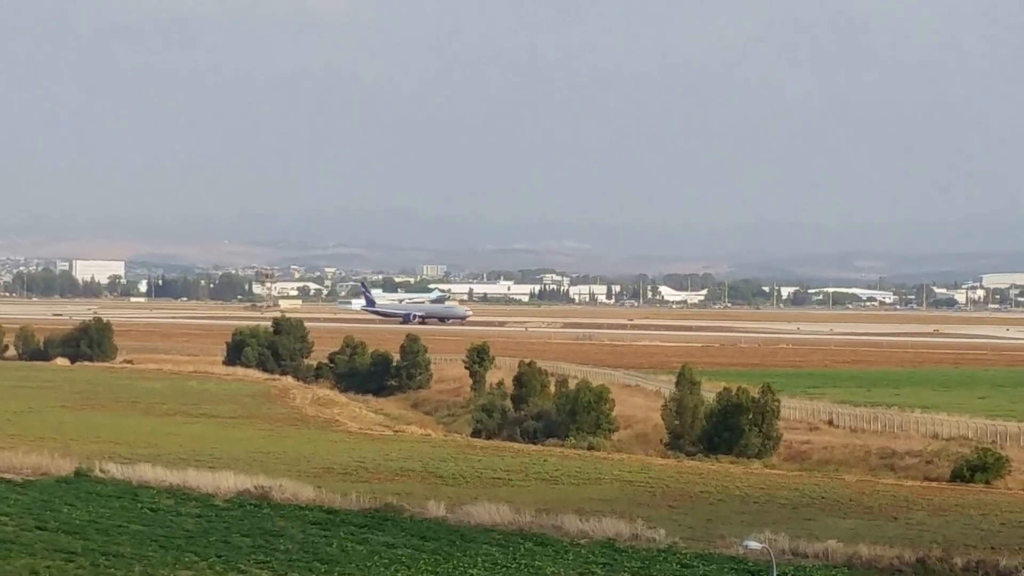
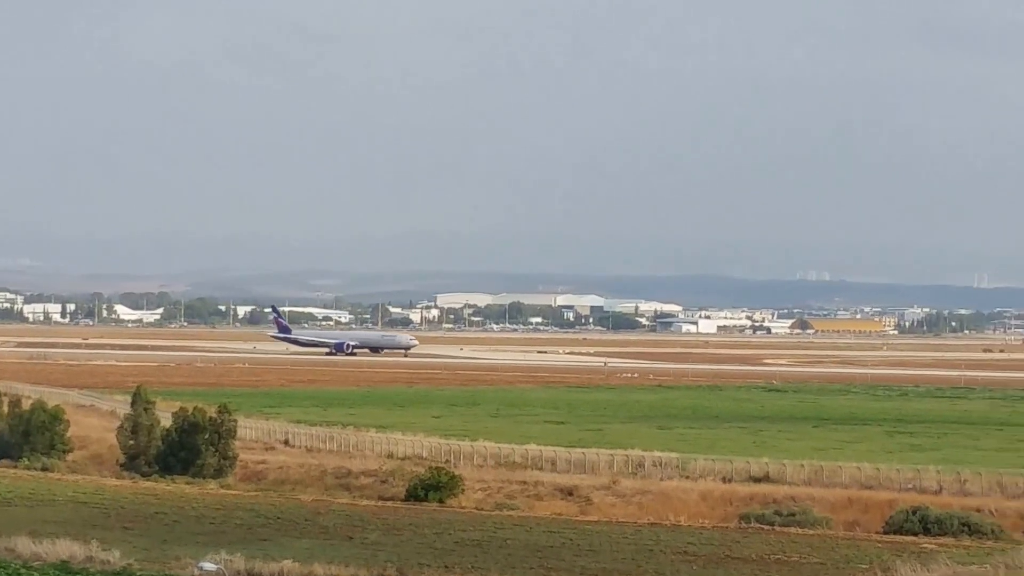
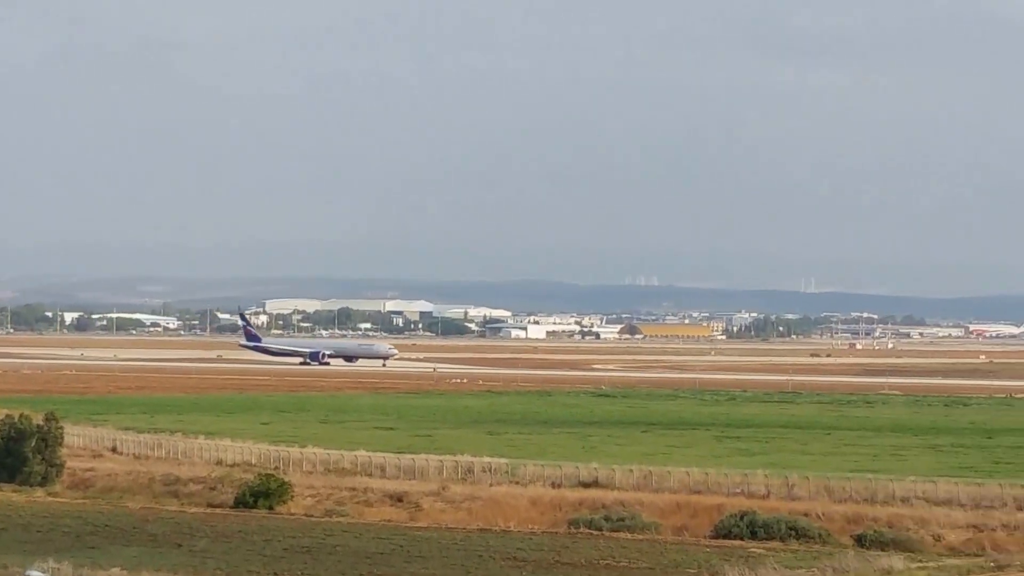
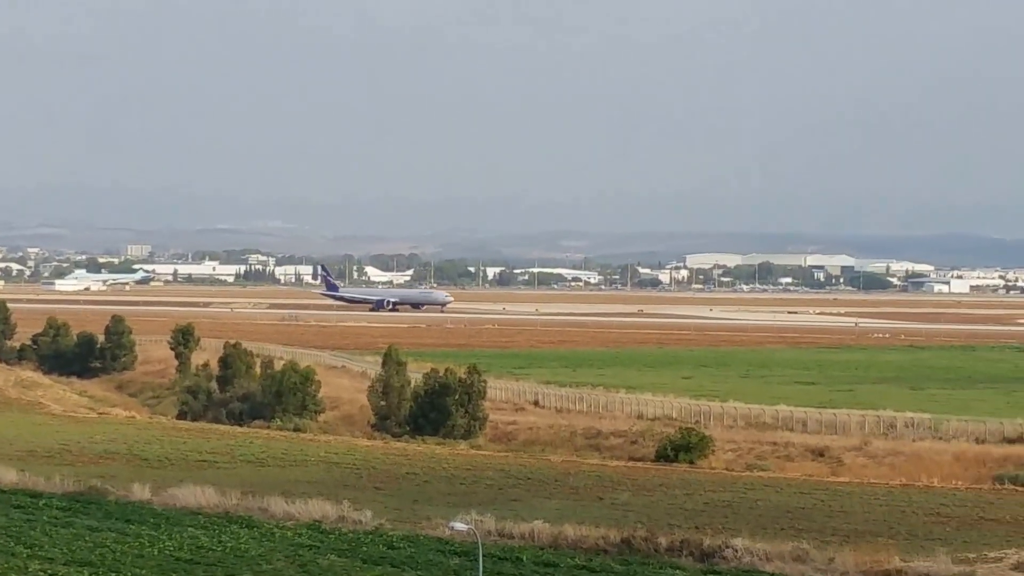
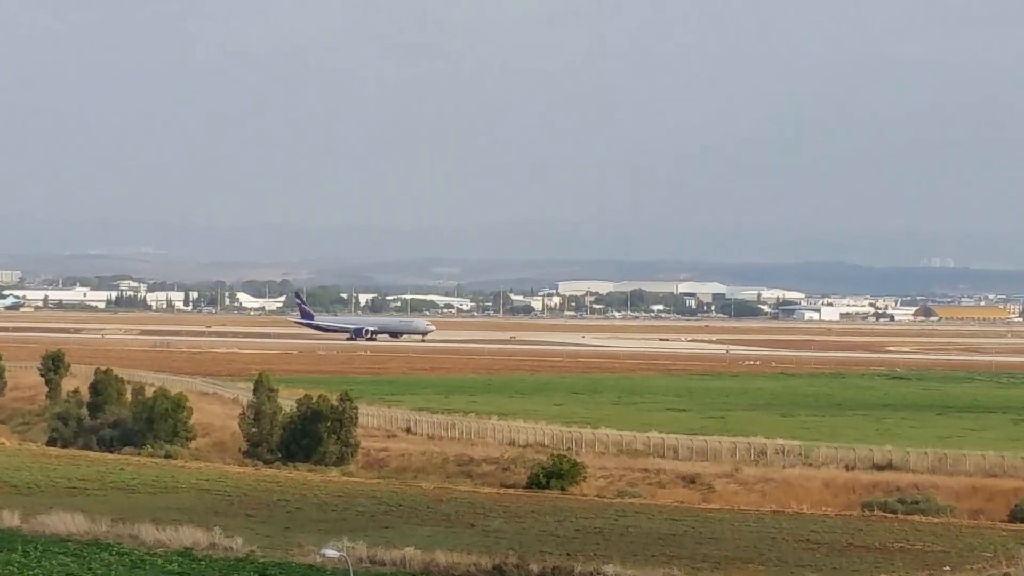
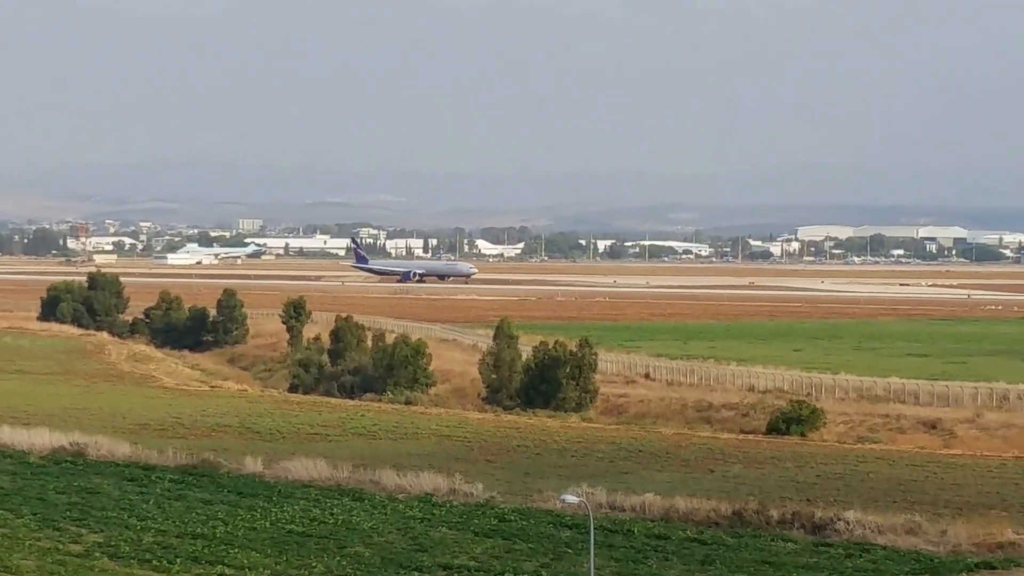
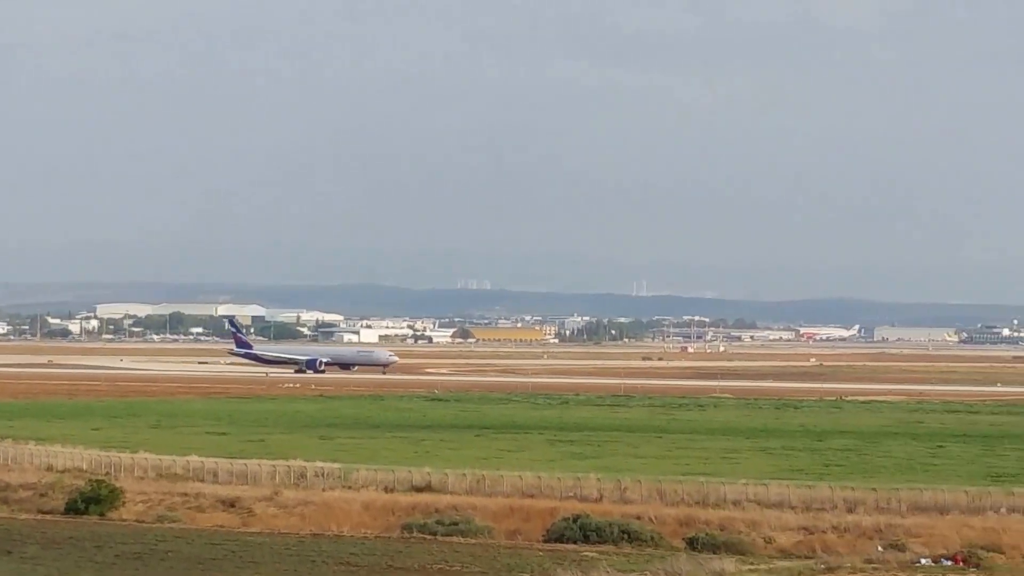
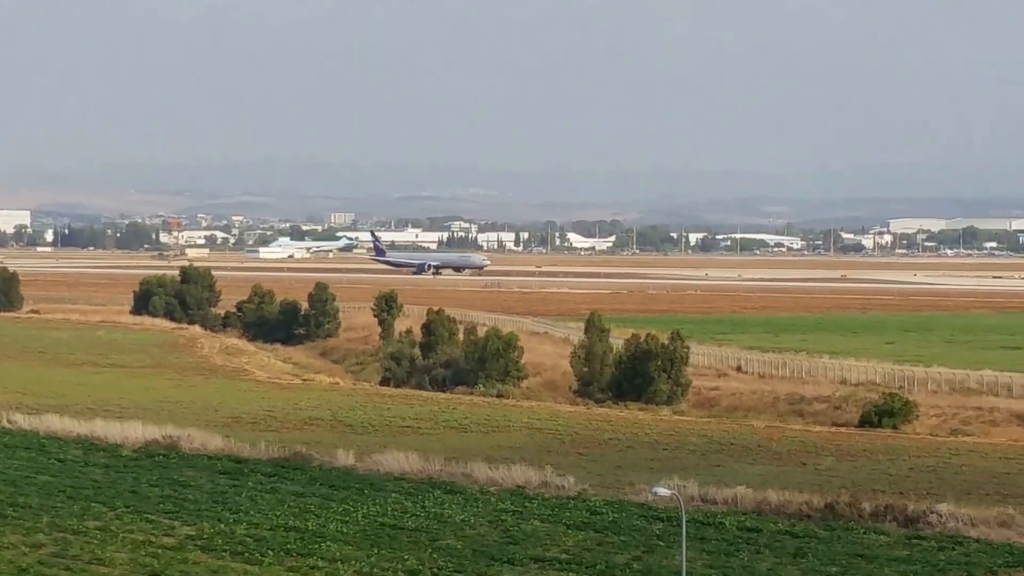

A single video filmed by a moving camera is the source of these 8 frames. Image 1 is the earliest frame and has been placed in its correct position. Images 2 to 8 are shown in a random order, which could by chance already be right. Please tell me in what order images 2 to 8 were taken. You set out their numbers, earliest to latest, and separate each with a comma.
8, 6, 4, 5, 2, 3, 7
